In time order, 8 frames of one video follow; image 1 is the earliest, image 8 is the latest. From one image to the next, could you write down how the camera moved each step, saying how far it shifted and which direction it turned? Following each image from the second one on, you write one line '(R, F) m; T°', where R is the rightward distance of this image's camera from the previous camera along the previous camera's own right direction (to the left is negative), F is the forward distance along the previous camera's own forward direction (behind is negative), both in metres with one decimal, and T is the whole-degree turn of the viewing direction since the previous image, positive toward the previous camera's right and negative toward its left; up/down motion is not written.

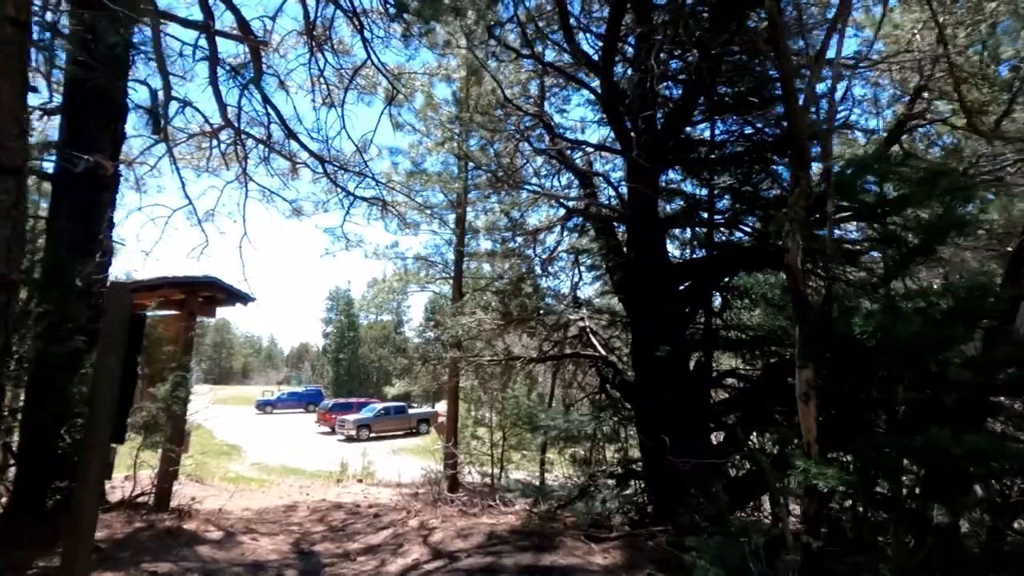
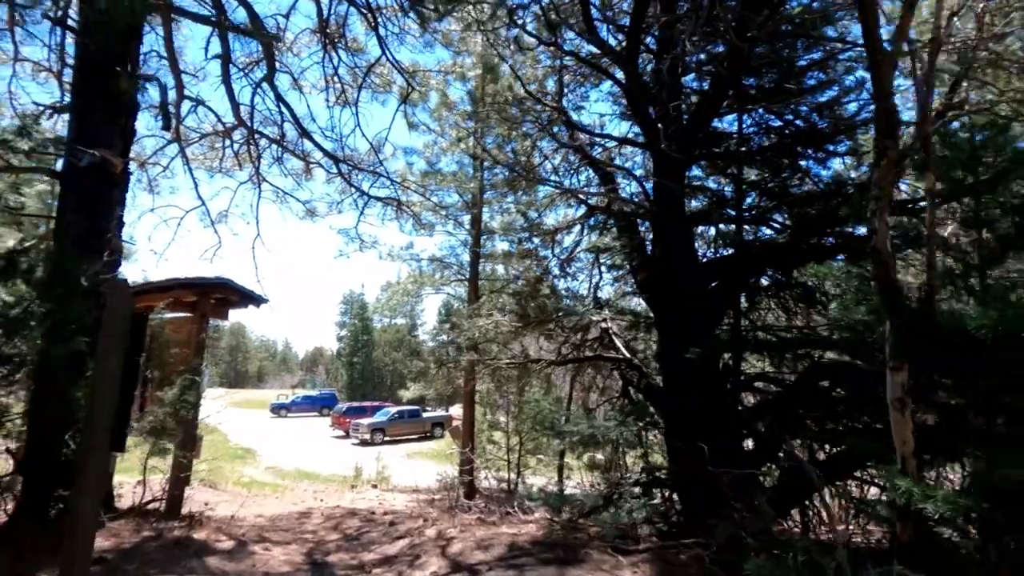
(-0.1, +0.2) m; -1°
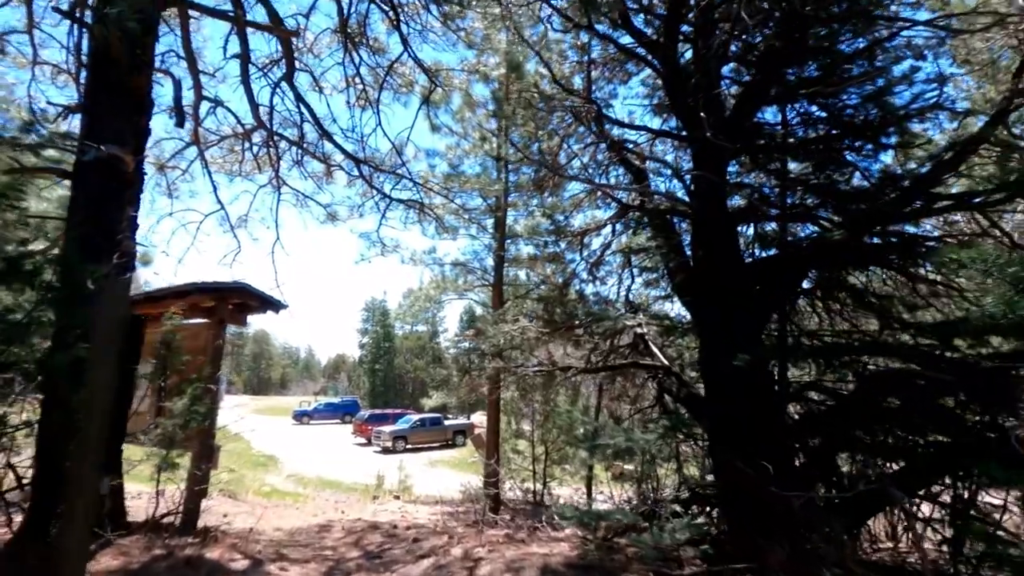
(-0.1, +0.3) m; -2°
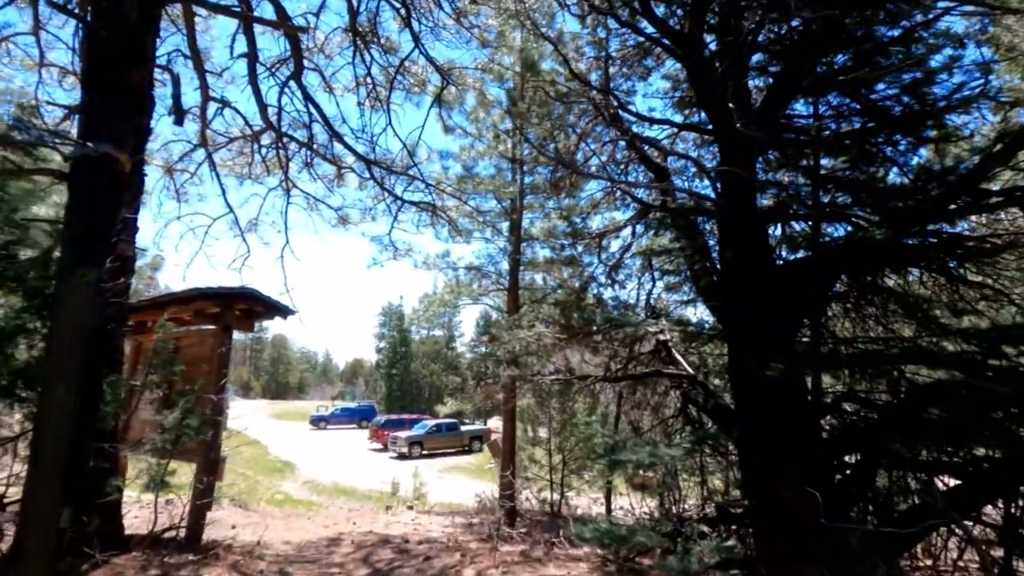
(0.0, +0.3) m; -1°
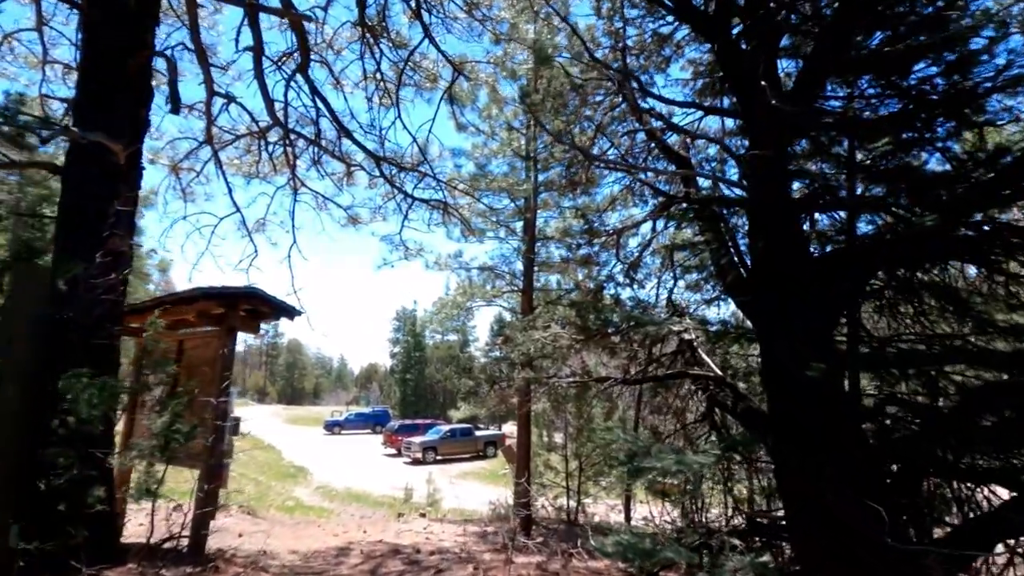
(0.0, +0.3) m; -1°
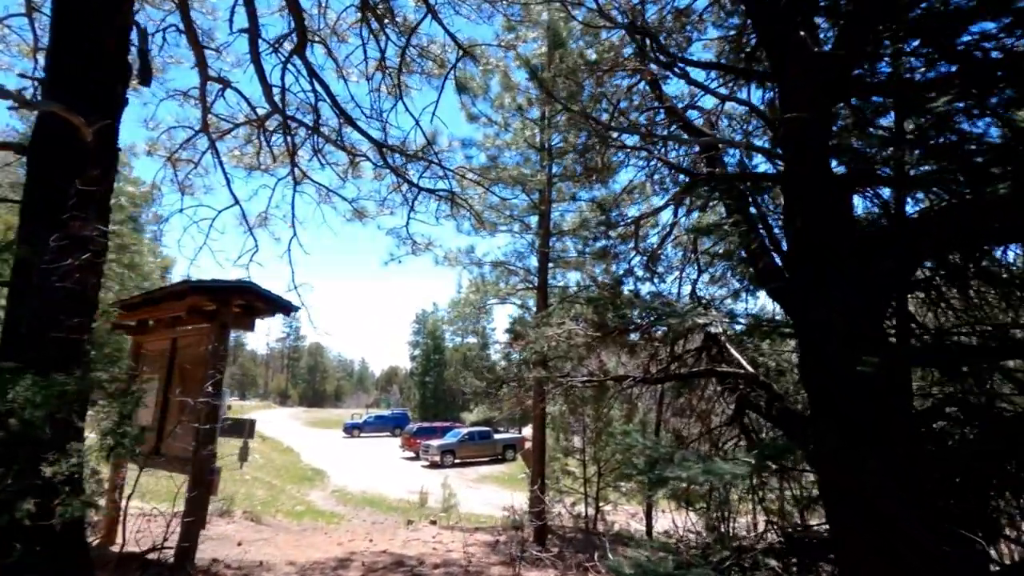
(+0.1, +0.5) m; -2°
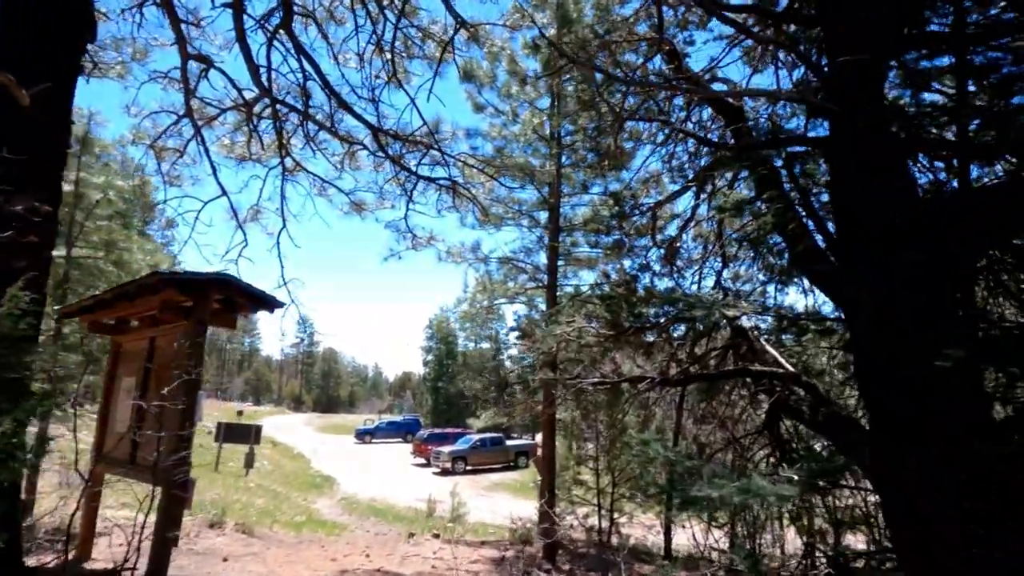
(+0.1, +0.6) m; -1°
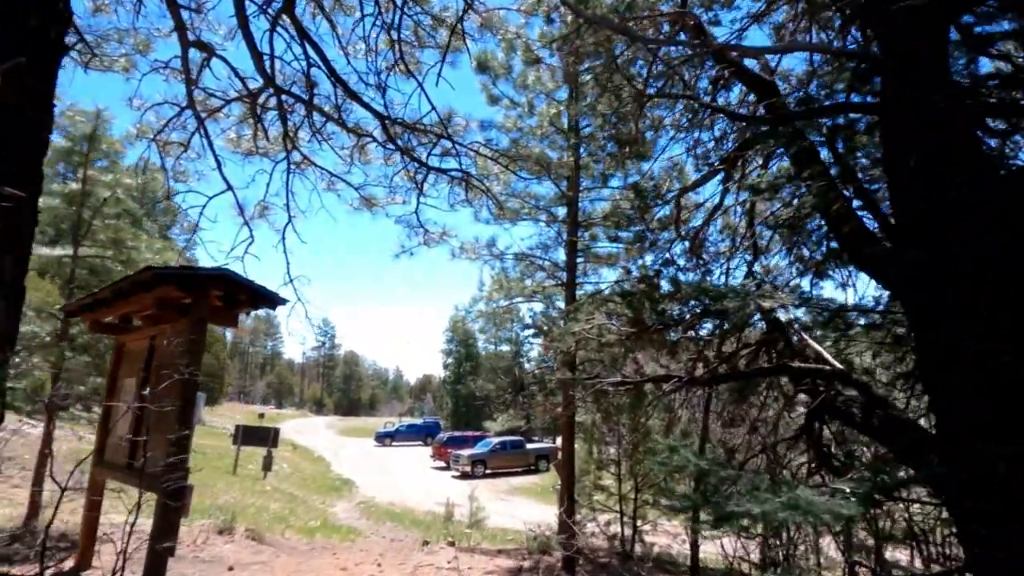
(0.0, +0.4) m; -2°
